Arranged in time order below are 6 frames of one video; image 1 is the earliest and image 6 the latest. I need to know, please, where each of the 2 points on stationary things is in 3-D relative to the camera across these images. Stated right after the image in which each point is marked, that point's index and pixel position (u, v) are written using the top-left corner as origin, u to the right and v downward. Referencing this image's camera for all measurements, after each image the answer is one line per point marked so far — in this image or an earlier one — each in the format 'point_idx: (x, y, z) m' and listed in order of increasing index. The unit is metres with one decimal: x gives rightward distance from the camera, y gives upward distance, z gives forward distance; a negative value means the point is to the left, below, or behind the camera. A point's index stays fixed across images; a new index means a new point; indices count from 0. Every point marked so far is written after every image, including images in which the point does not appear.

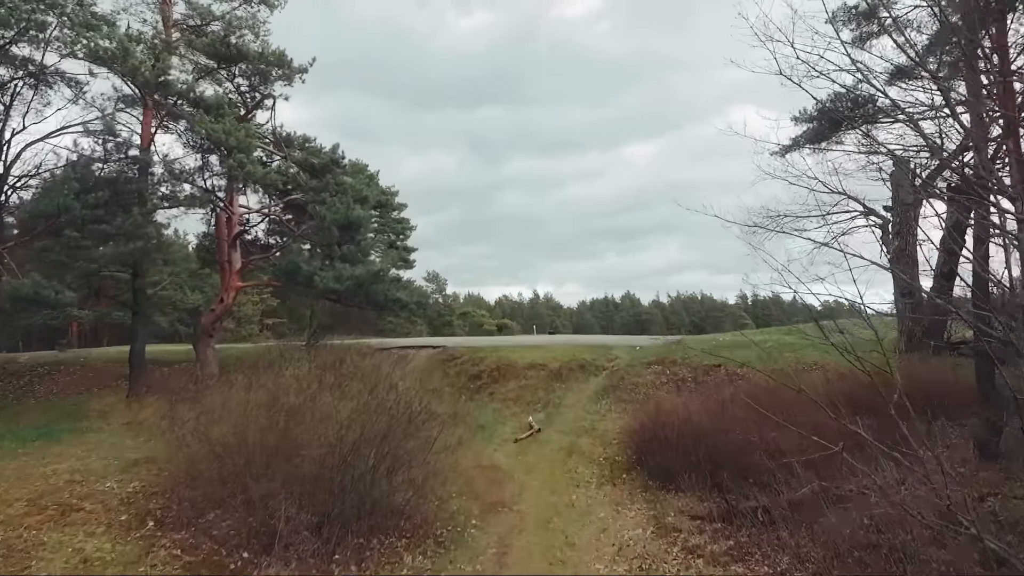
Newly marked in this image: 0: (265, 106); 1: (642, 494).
0: (-5.4, +4.0, +13.6) m
1: (+2.0, -3.1, +9.5) m
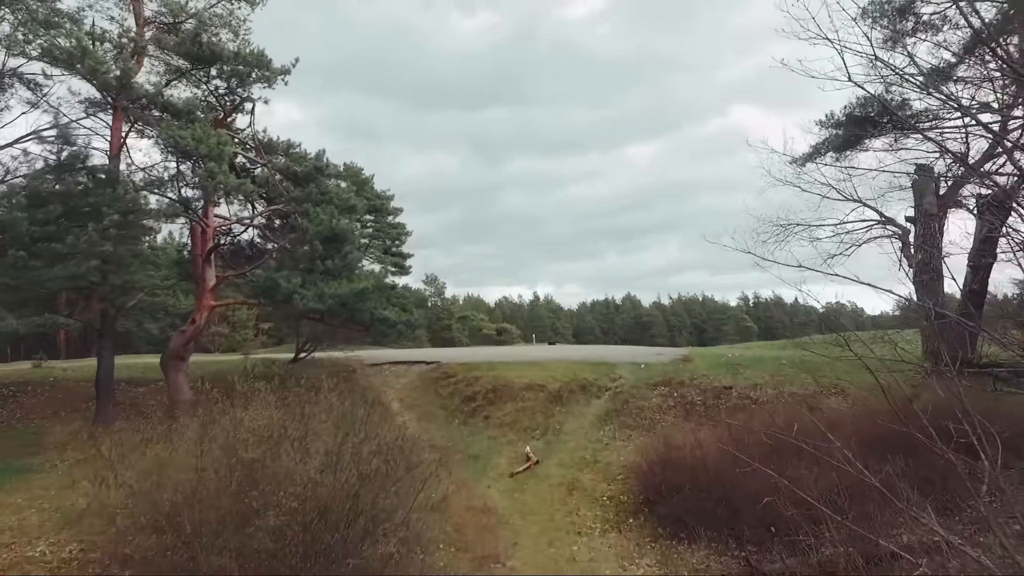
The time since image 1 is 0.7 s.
0: (-5.4, +3.6, +12.7) m
1: (+1.9, -3.5, +8.6) m
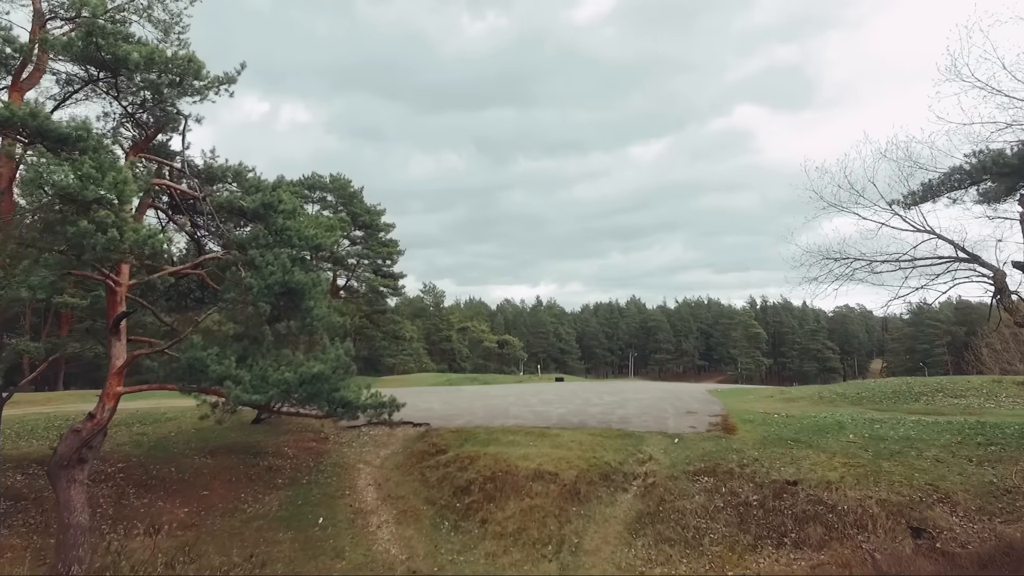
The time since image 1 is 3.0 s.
0: (-5.4, +2.6, +9.9) m
1: (+2.0, -4.6, +5.8) m
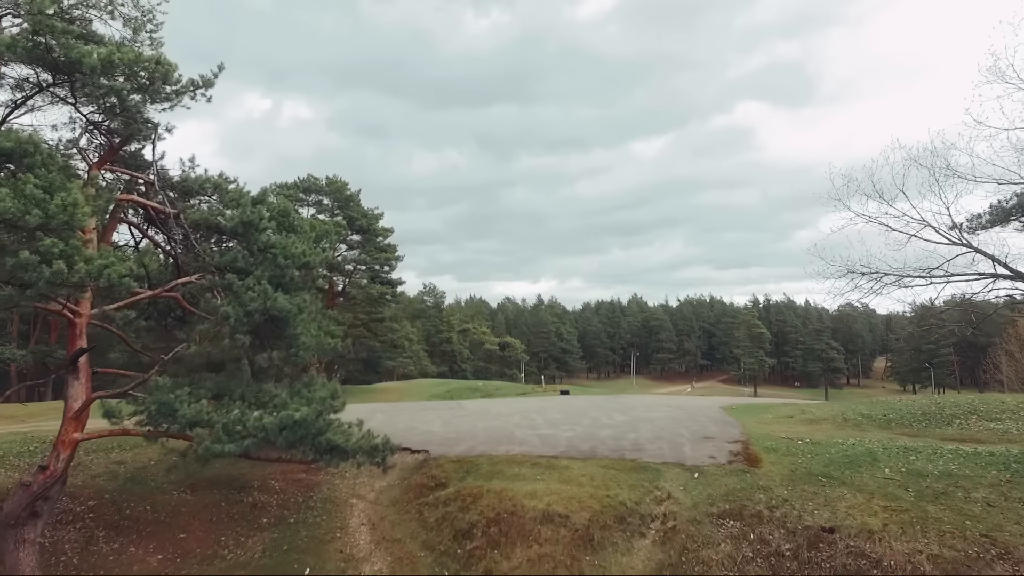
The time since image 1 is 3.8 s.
0: (-5.3, +2.2, +9.0) m
1: (+2.1, -5.0, +4.9) m
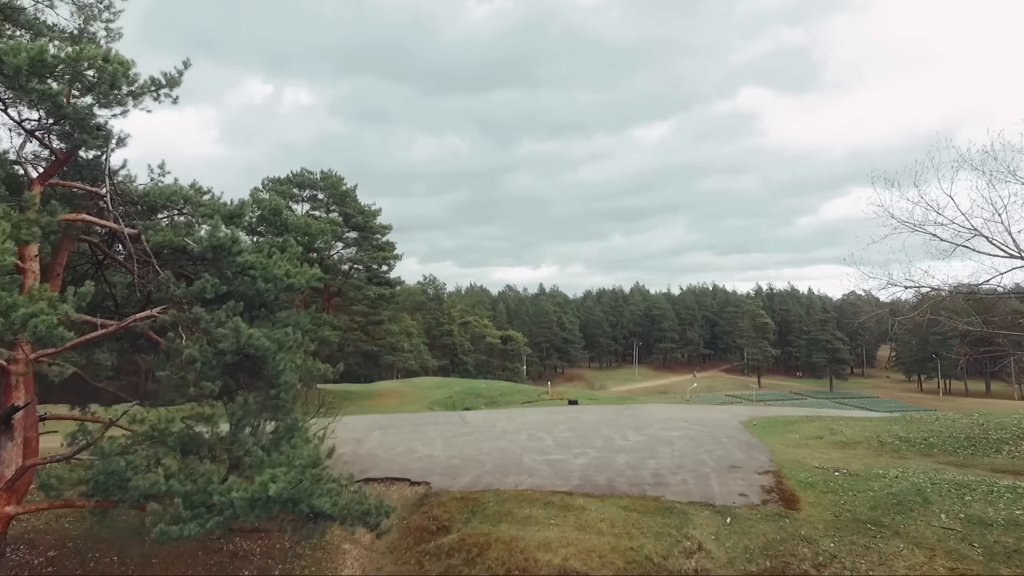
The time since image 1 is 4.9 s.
0: (-5.1, +1.8, +7.7) m
1: (+2.2, -5.5, +3.8) m
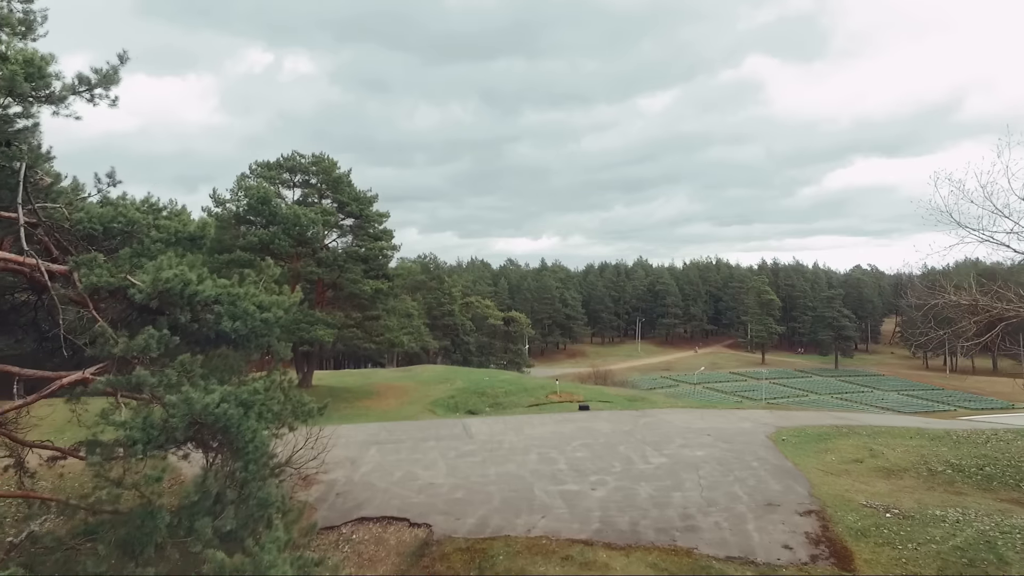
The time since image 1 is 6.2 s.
0: (-4.9, +1.2, +6.1) m
1: (+2.4, -6.2, +2.5) m
